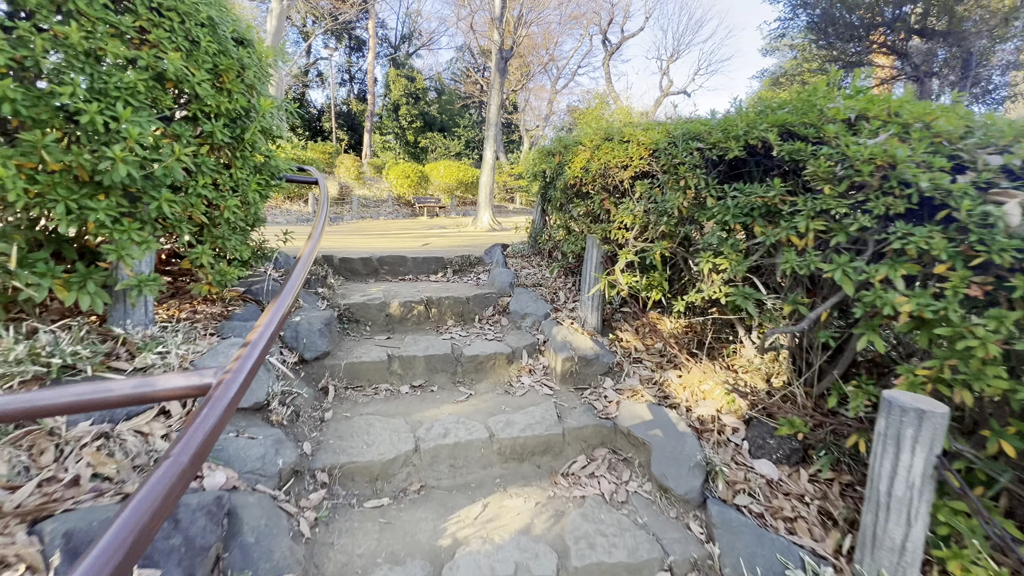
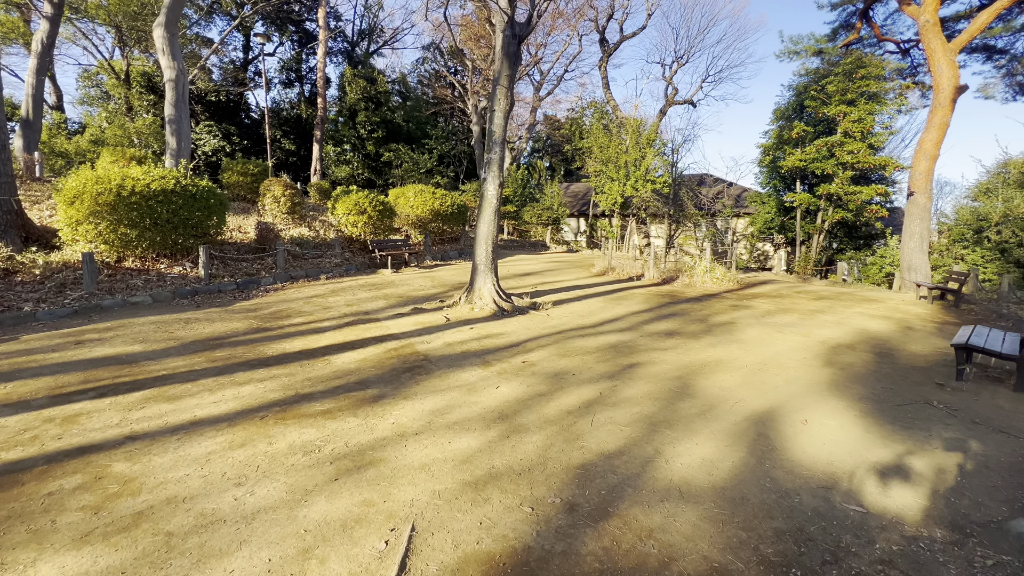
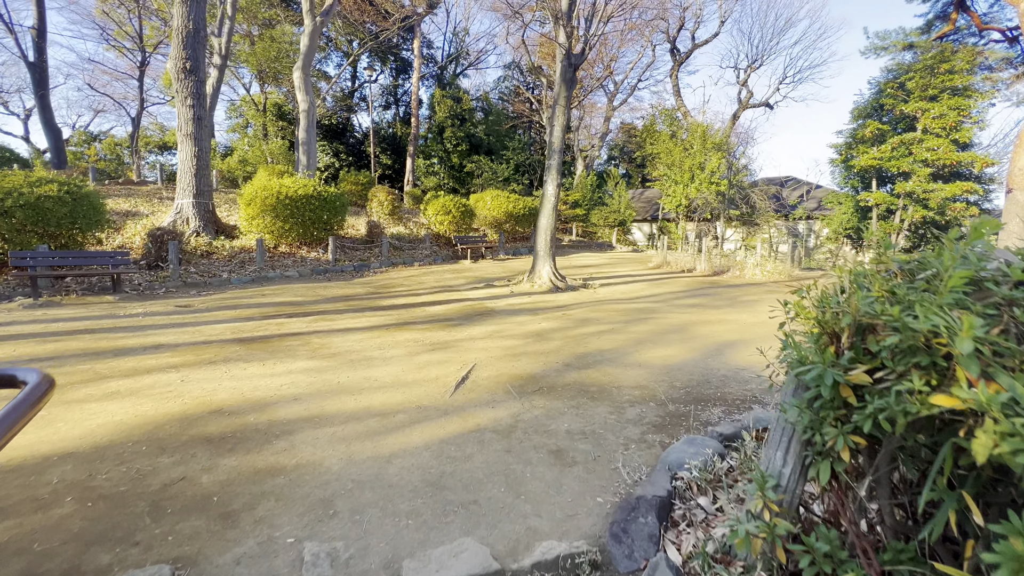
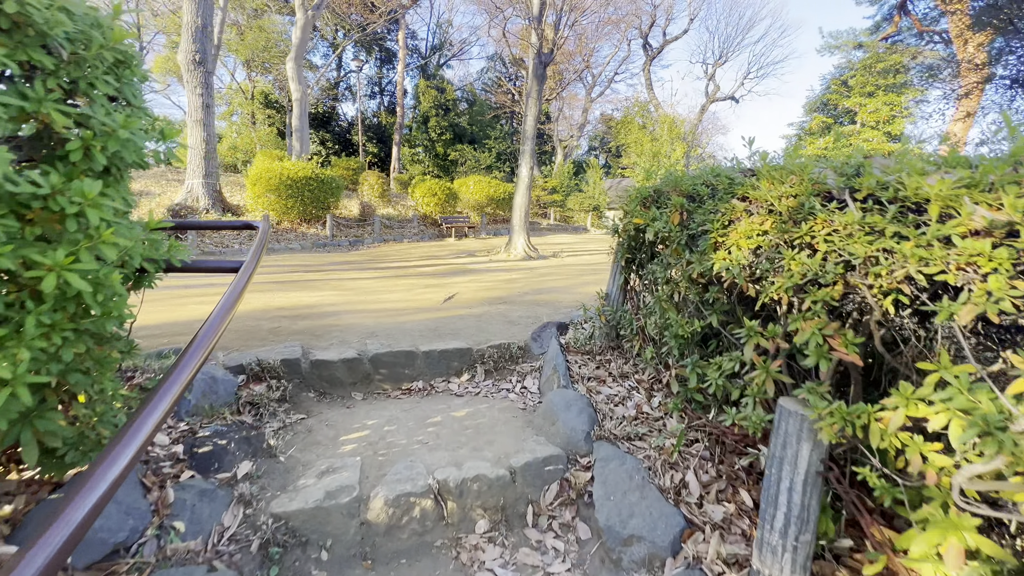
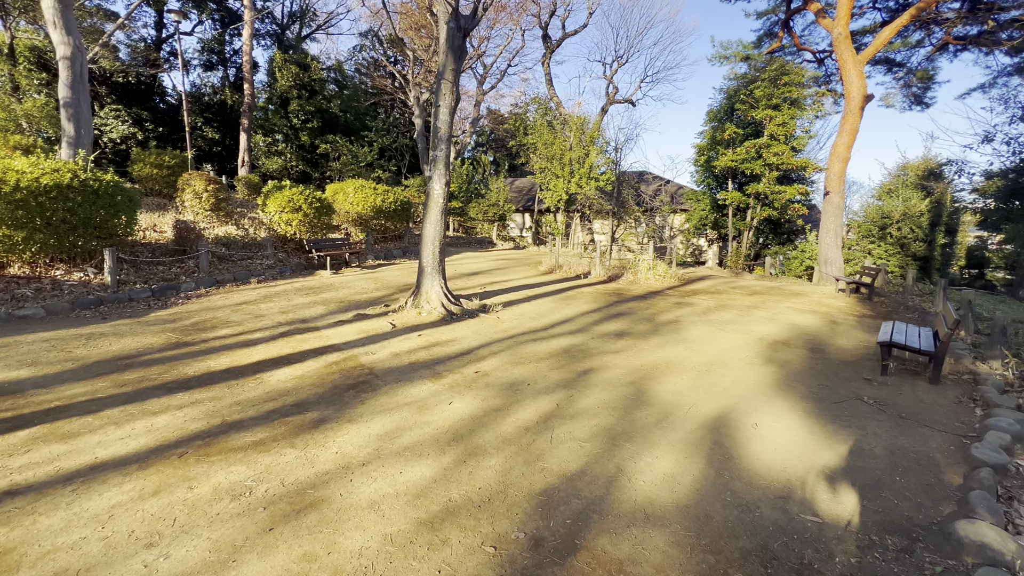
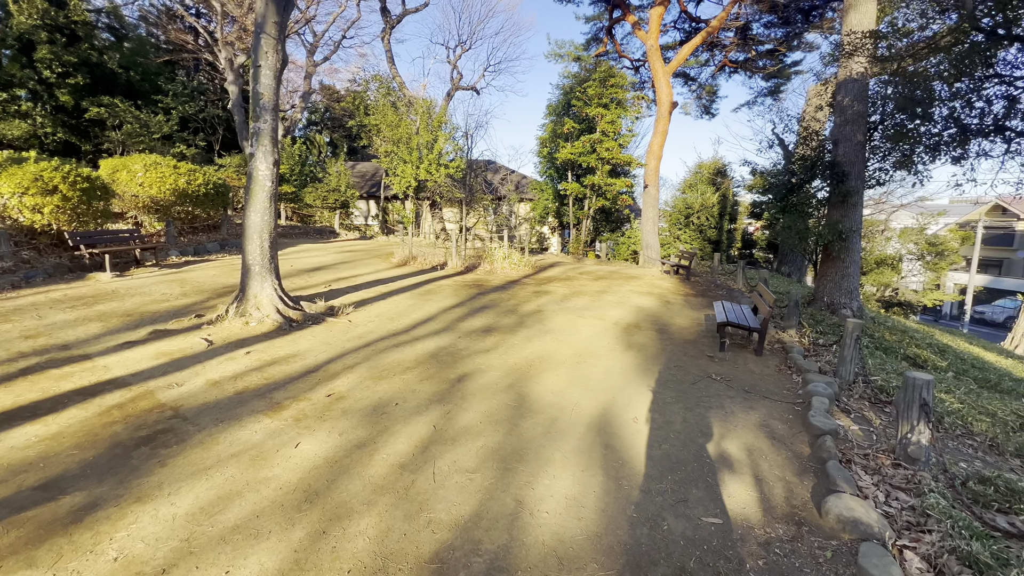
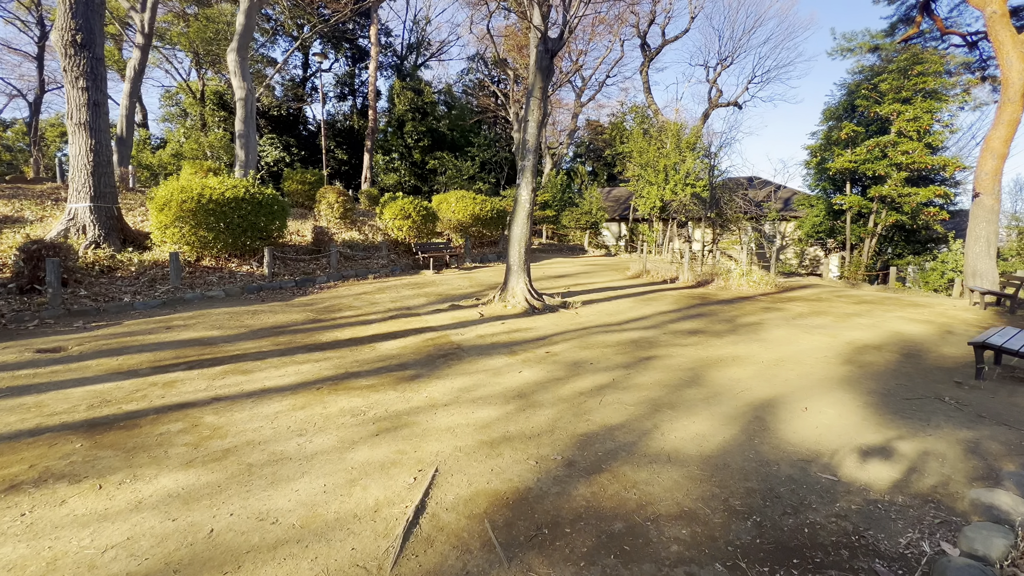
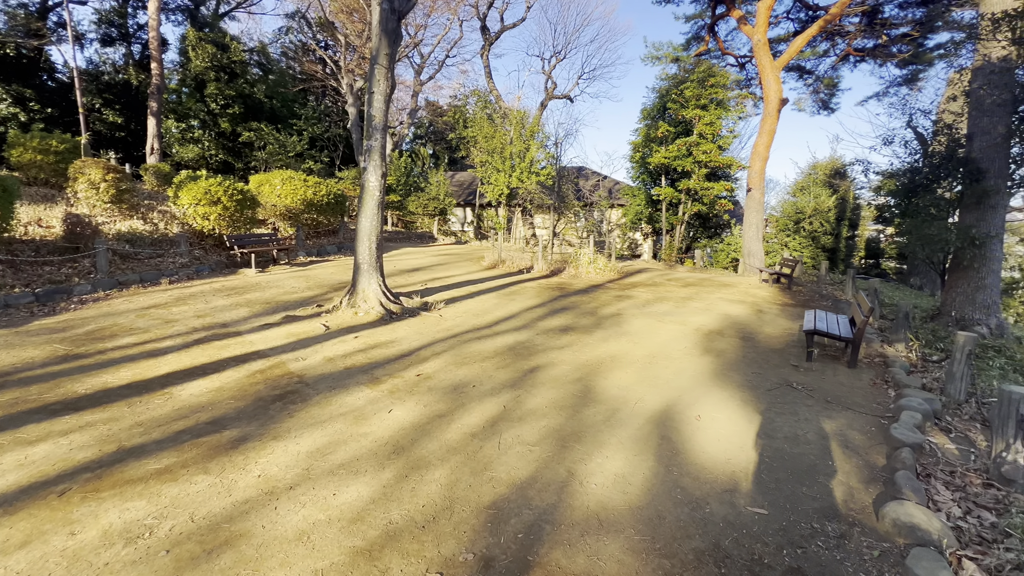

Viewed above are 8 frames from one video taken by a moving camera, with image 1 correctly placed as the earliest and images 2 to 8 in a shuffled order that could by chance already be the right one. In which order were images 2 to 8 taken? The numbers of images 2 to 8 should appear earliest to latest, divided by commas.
4, 3, 7, 2, 5, 8, 6
